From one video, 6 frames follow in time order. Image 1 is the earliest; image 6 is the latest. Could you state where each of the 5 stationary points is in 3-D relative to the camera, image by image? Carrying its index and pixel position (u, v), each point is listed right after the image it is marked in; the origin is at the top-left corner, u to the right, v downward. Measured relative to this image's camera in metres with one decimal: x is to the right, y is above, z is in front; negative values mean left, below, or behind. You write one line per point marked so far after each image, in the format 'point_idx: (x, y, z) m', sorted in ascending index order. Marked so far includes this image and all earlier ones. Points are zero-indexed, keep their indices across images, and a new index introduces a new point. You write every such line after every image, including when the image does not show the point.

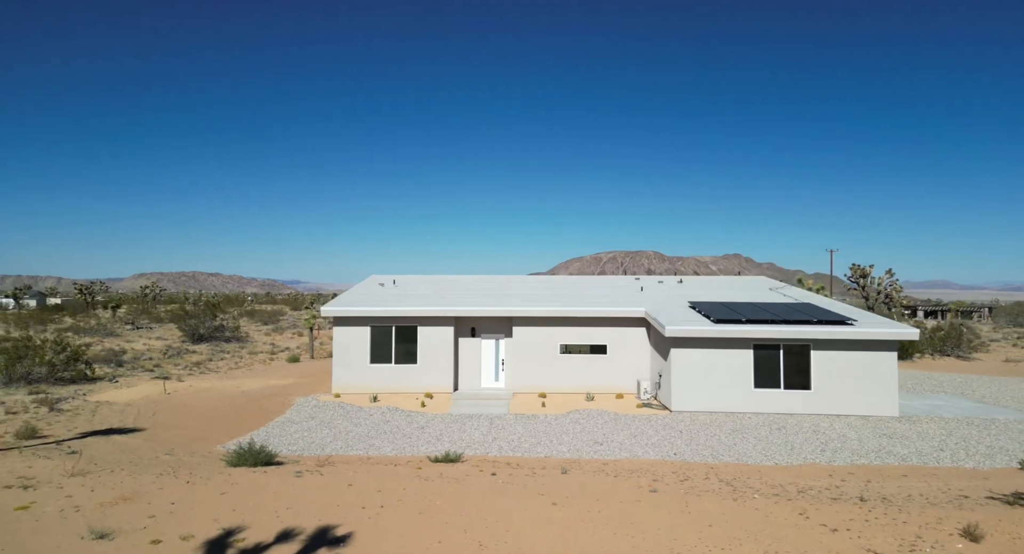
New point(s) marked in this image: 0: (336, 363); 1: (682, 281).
0: (-4.5, -2.2, +14.9) m
1: (+5.3, -0.1, +18.2) m
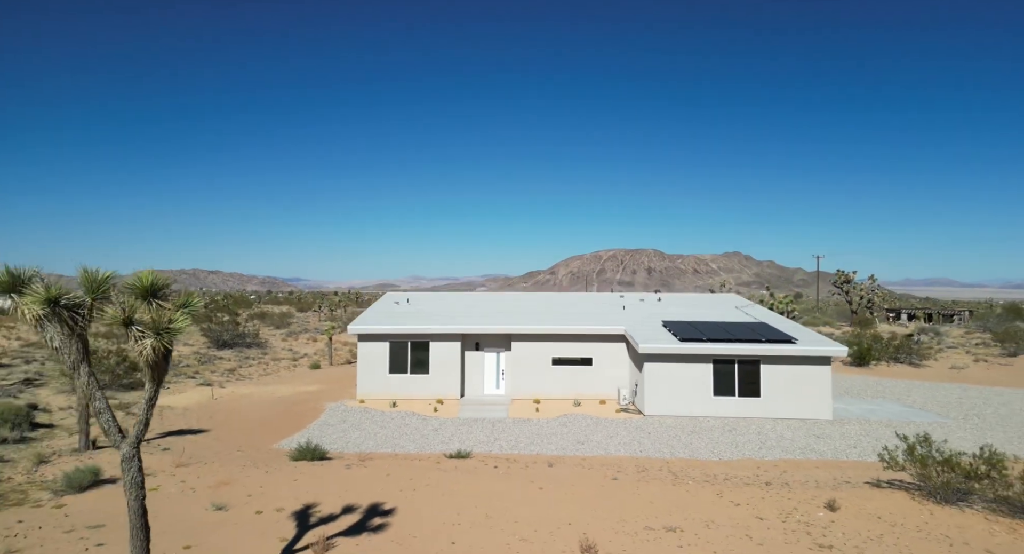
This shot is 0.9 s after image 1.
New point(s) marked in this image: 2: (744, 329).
0: (-4.5, -2.9, +17.4) m
1: (+5.3, -0.8, +20.7) m
2: (+6.5, -1.5, +16.3) m
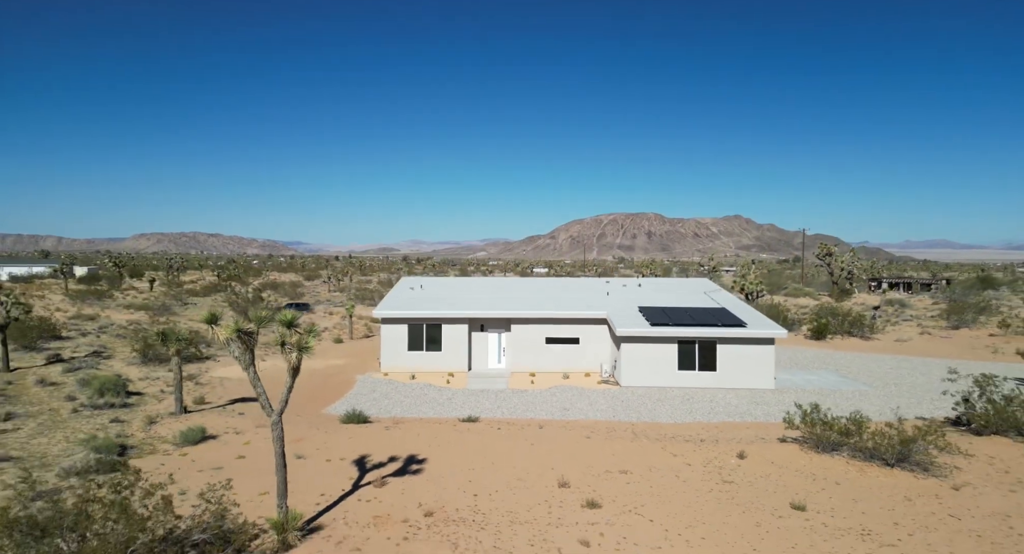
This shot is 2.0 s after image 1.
0: (-4.5, -2.6, +20.6) m
1: (+5.2, -0.3, +23.8) m
2: (+6.5, -1.3, +19.5) m
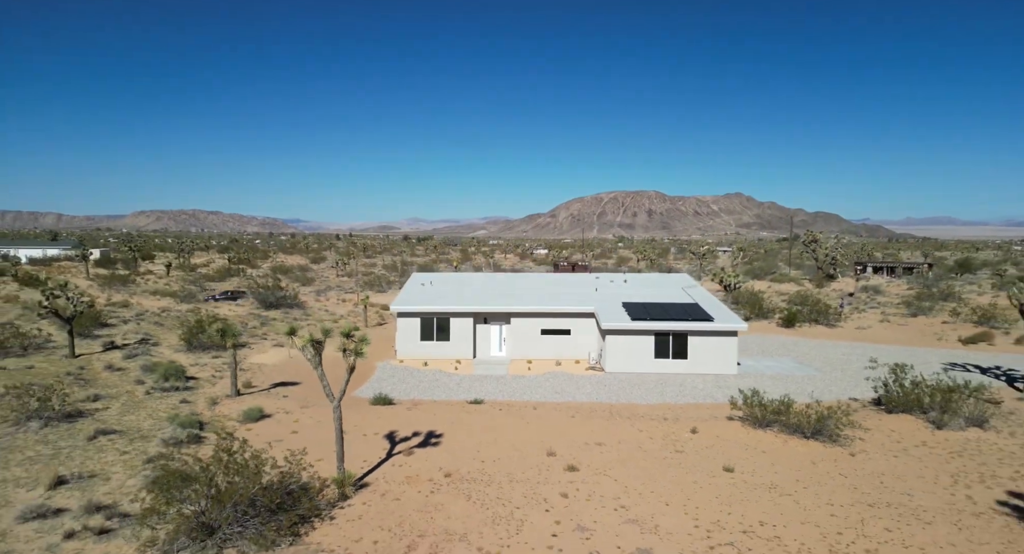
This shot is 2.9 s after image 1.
0: (-4.6, -2.6, +23.6) m
1: (+5.2, -0.1, +26.7) m
2: (+6.5, -1.3, +22.4) m
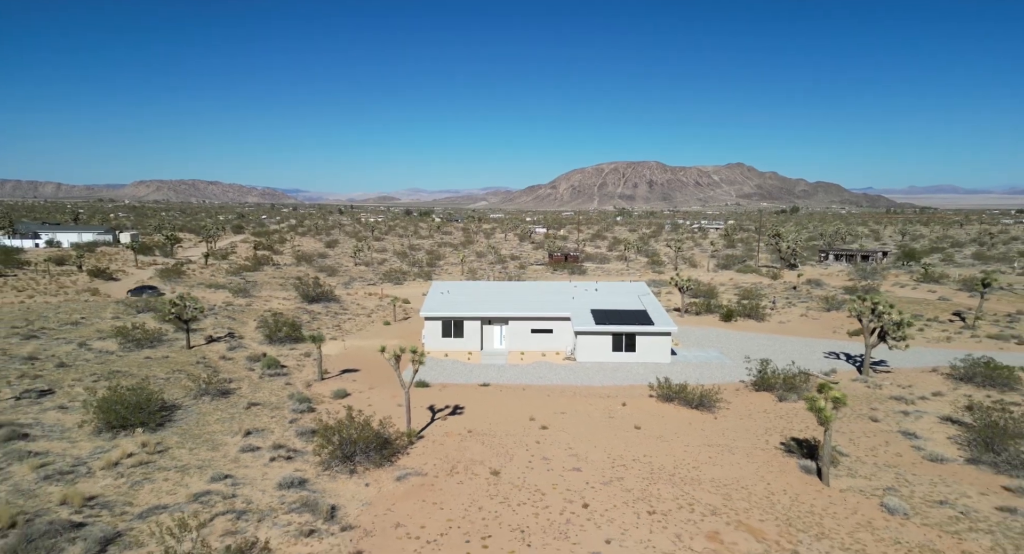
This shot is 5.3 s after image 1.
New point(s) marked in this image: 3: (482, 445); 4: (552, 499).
0: (-4.7, -3.2, +31.9) m
1: (+5.1, -0.7, +34.9) m
2: (+6.4, -2.0, +30.6) m
3: (-1.0, -5.7, +19.7) m
4: (+1.1, -6.1, +16.1) m
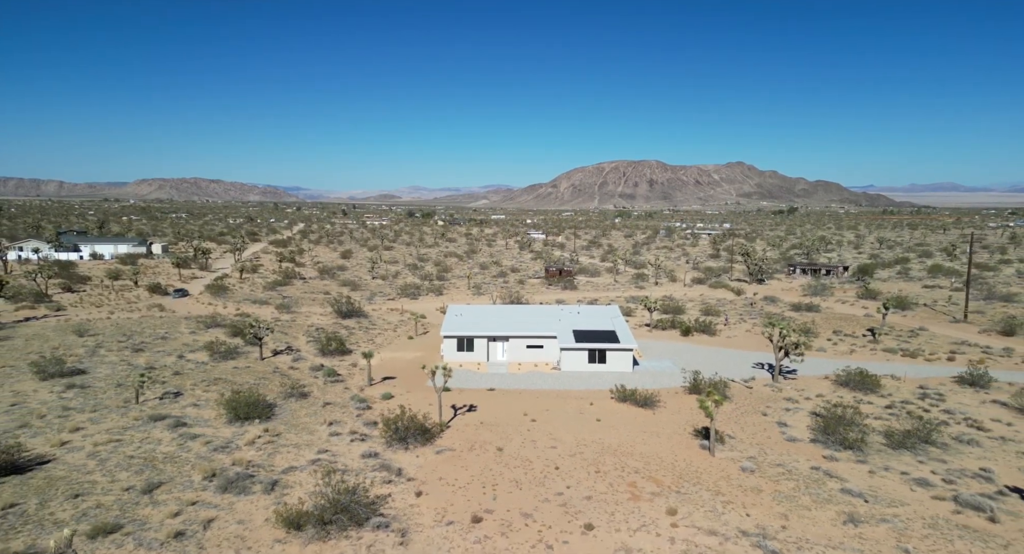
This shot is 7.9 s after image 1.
0: (-4.7, -5.2, +41.1) m
1: (+5.1, -2.6, +44.0) m
2: (+6.3, -3.9, +39.8) m
3: (-1.1, -7.7, +28.9) m
4: (+1.0, -8.1, +25.2) m
